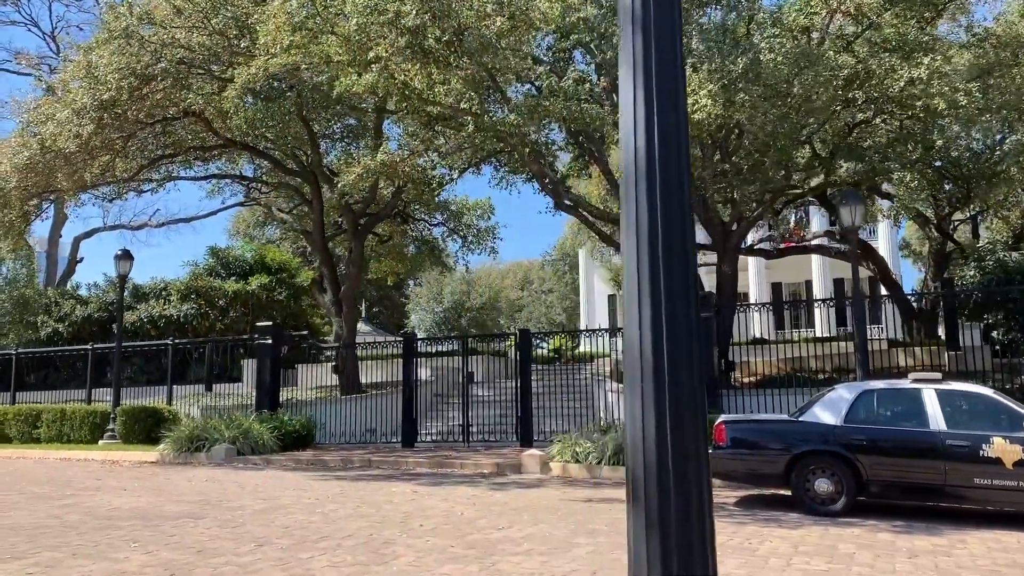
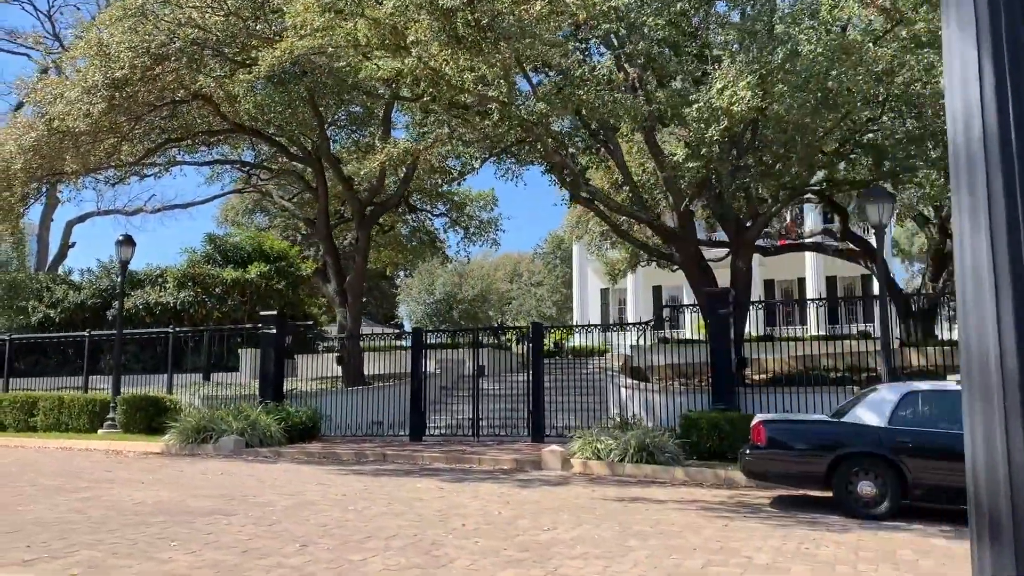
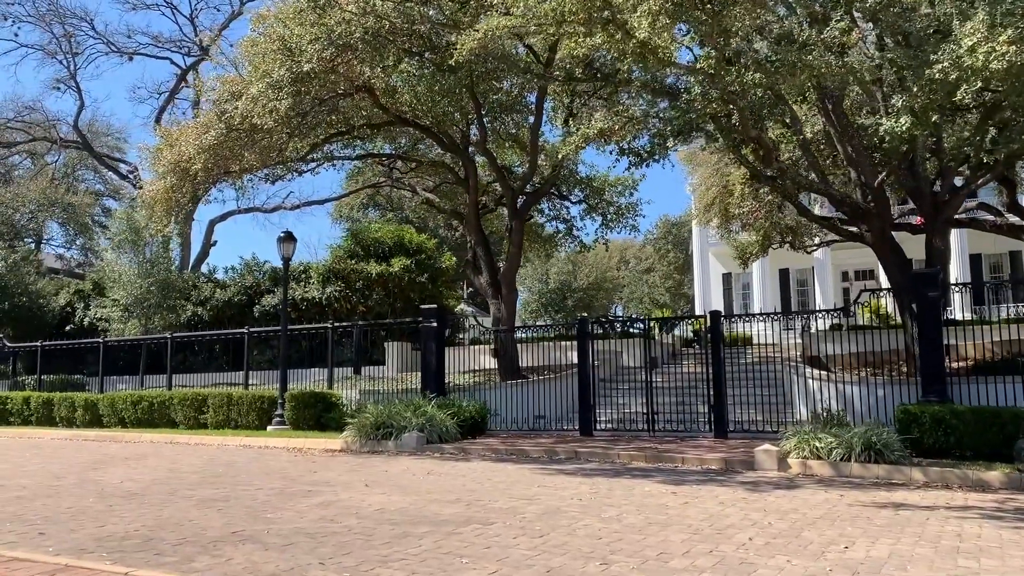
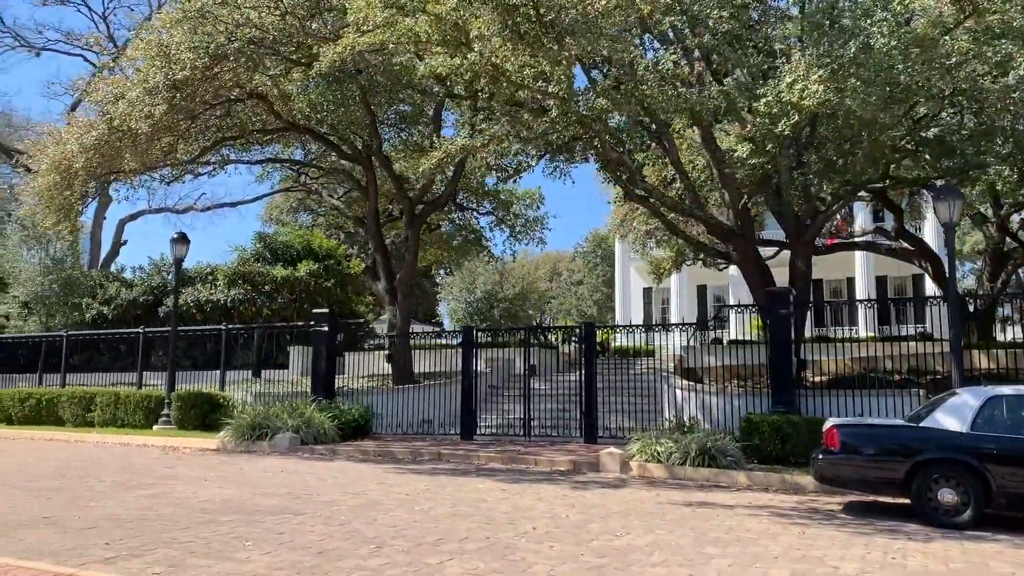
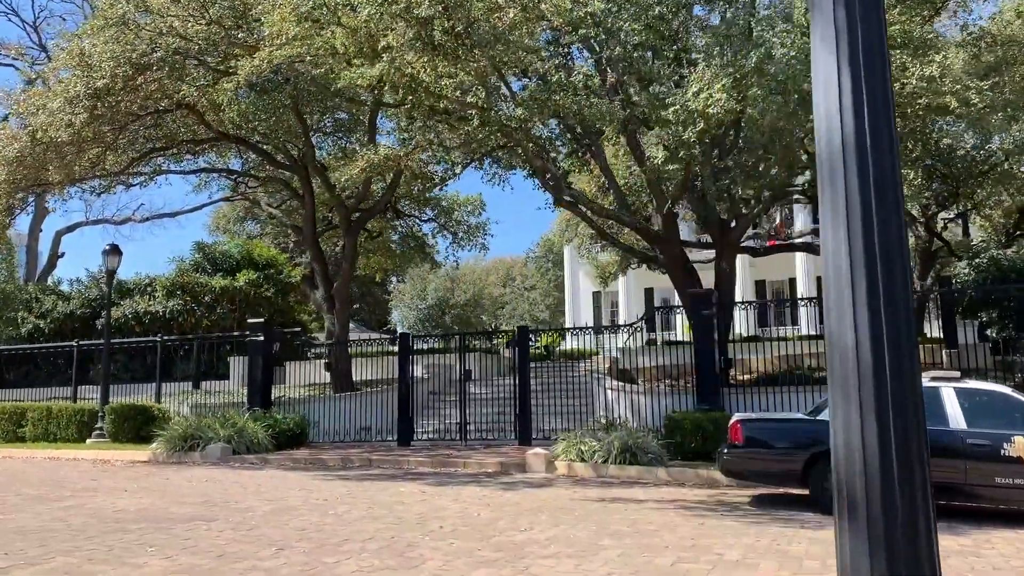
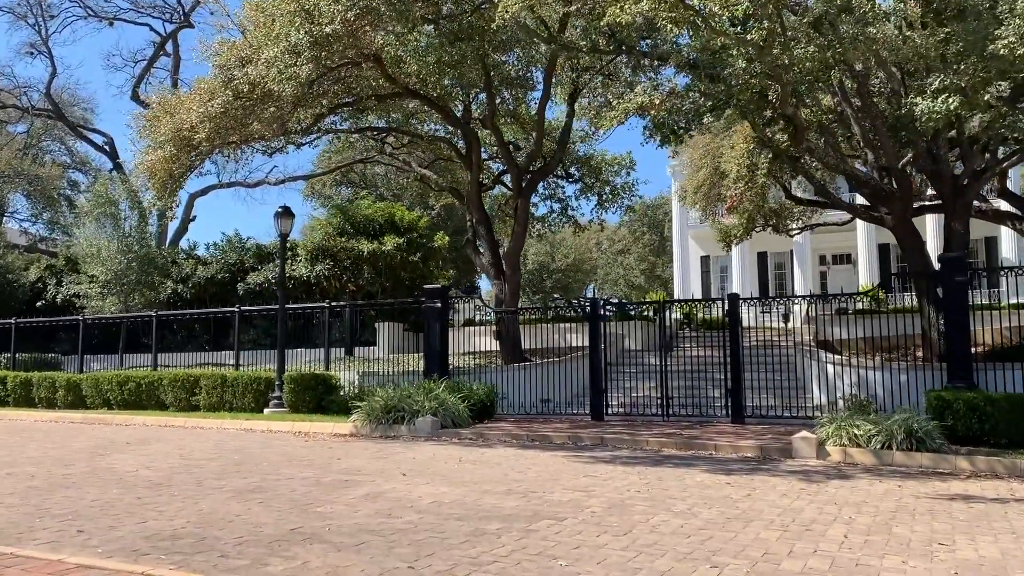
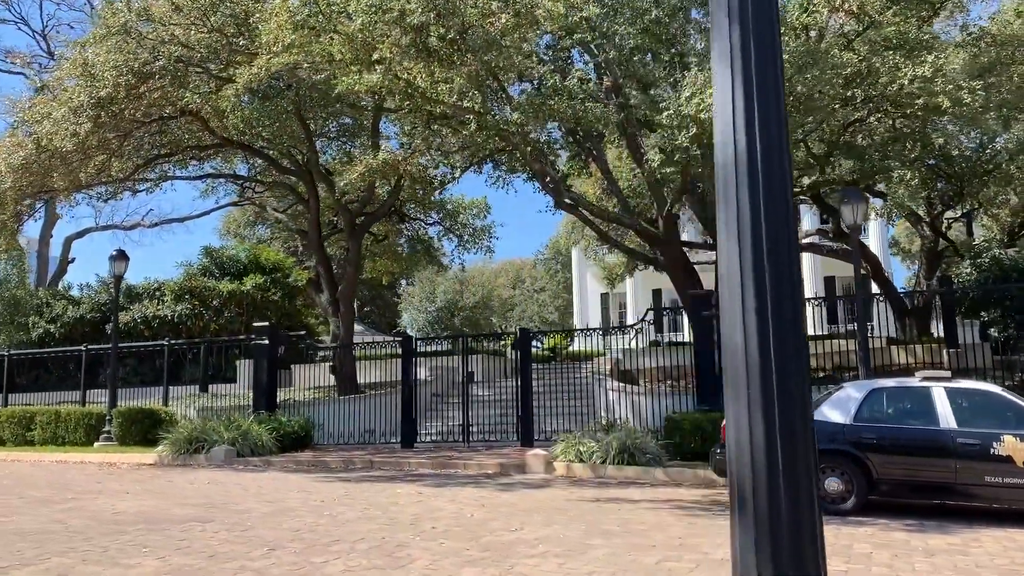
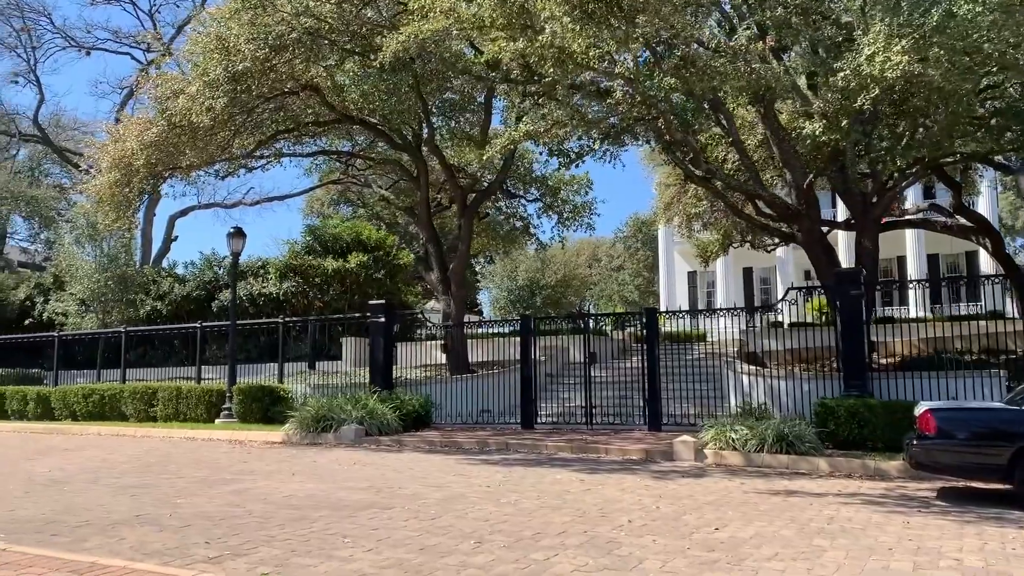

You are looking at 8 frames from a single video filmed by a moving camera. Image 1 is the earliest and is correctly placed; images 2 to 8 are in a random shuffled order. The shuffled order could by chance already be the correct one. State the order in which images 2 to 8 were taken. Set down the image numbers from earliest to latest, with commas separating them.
7, 5, 2, 4, 8, 3, 6
